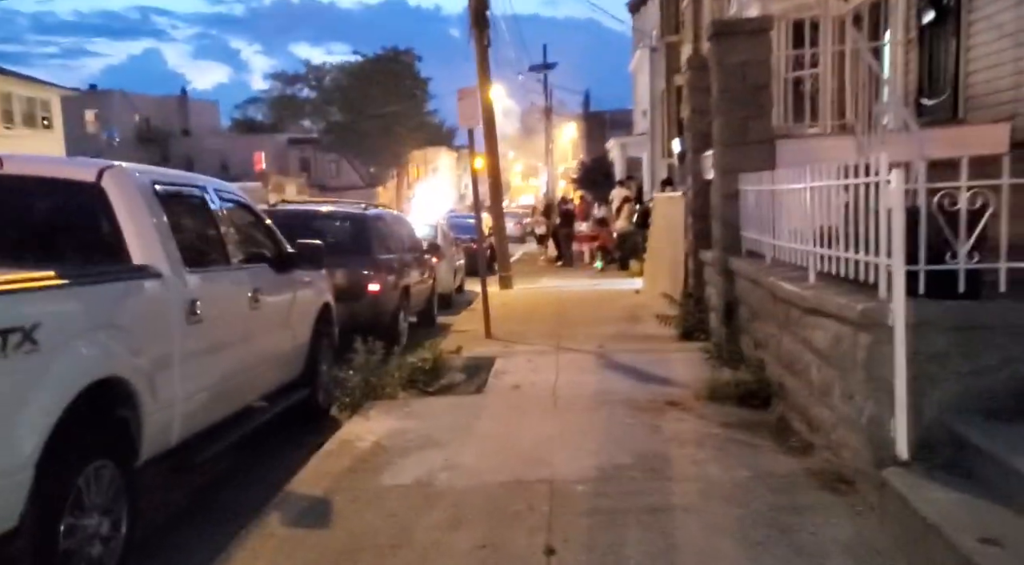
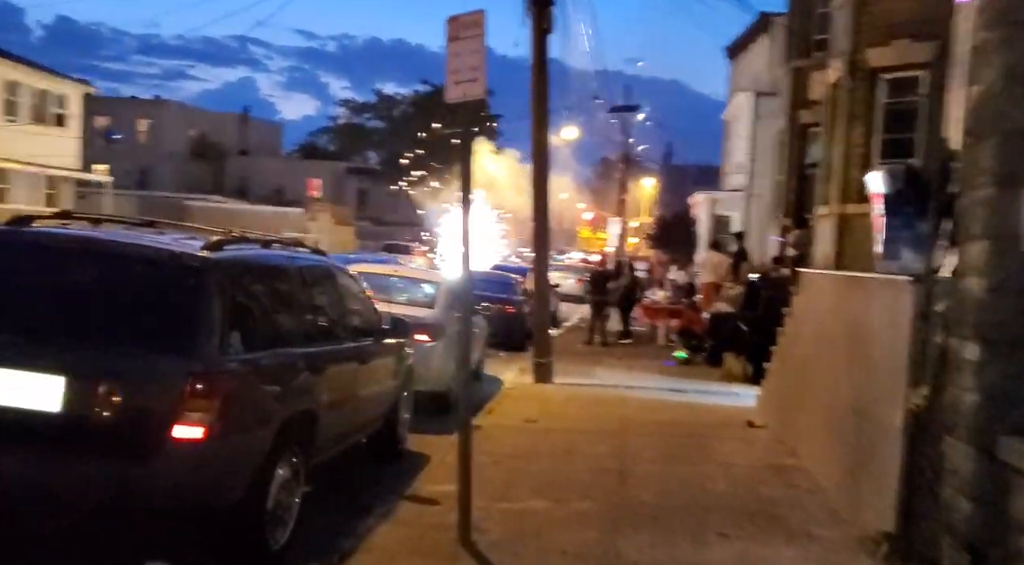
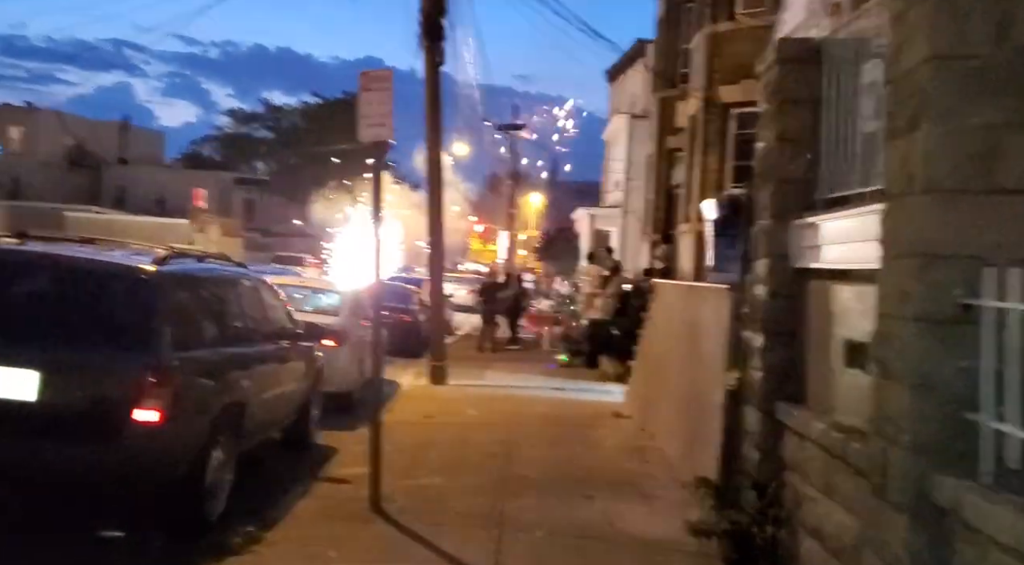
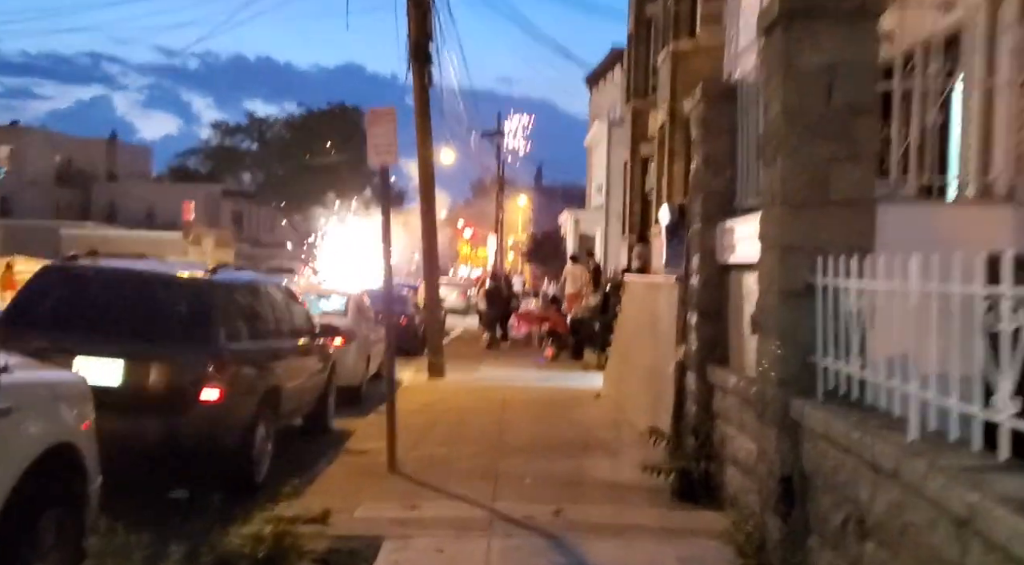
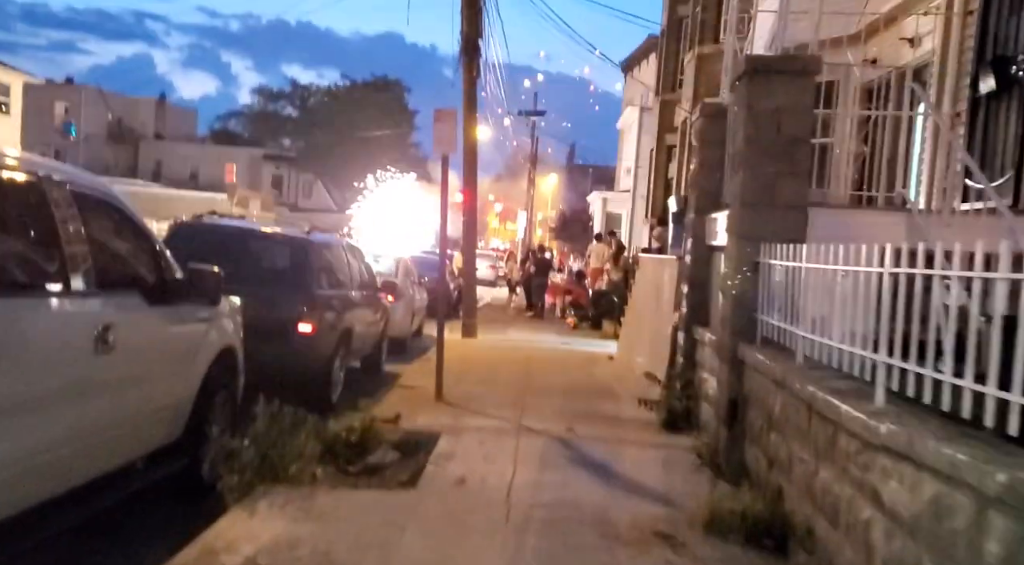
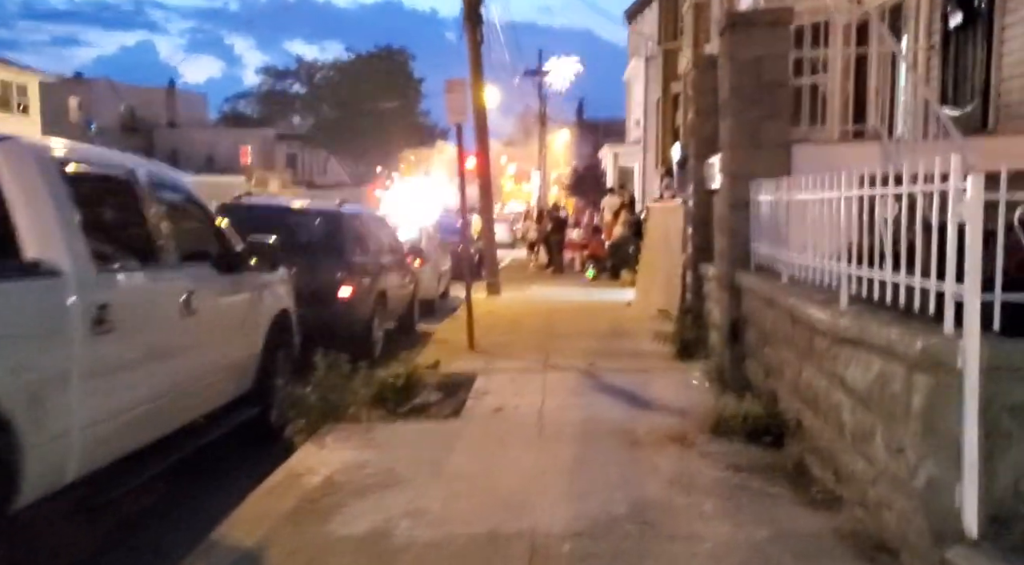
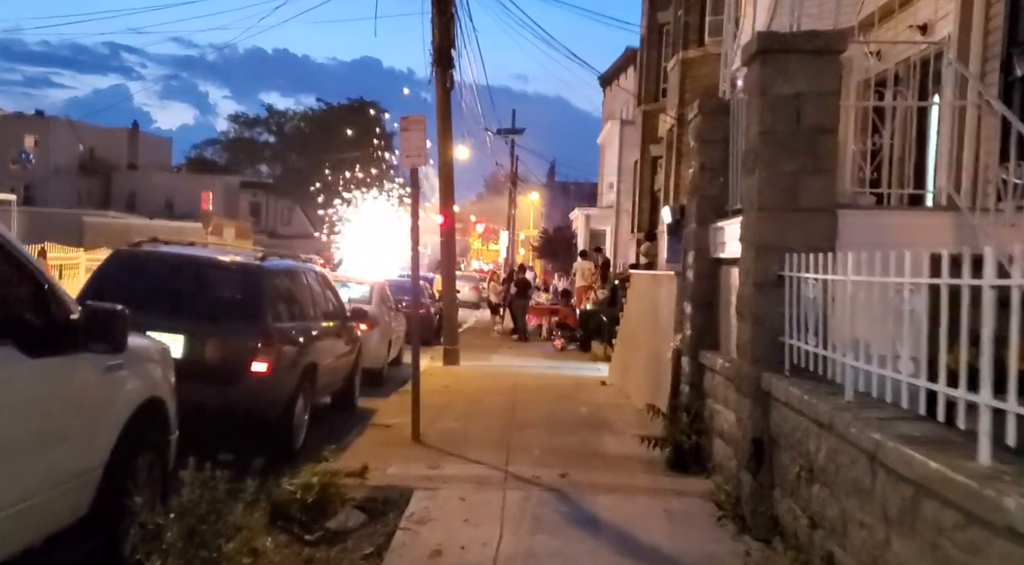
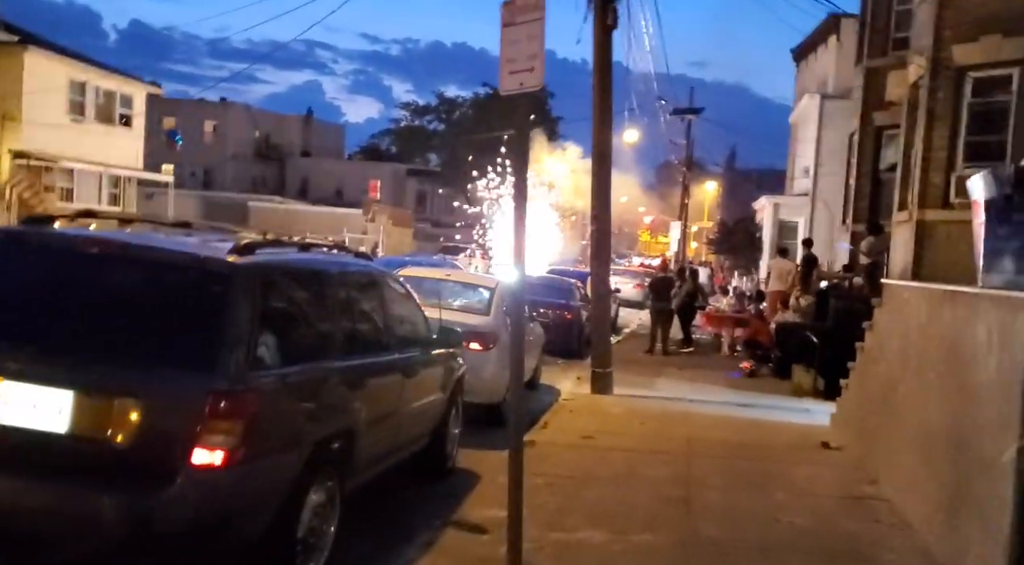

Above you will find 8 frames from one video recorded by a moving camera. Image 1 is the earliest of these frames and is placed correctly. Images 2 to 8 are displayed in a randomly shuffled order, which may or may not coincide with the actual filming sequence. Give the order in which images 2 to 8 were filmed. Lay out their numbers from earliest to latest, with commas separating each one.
6, 5, 7, 4, 3, 2, 8
